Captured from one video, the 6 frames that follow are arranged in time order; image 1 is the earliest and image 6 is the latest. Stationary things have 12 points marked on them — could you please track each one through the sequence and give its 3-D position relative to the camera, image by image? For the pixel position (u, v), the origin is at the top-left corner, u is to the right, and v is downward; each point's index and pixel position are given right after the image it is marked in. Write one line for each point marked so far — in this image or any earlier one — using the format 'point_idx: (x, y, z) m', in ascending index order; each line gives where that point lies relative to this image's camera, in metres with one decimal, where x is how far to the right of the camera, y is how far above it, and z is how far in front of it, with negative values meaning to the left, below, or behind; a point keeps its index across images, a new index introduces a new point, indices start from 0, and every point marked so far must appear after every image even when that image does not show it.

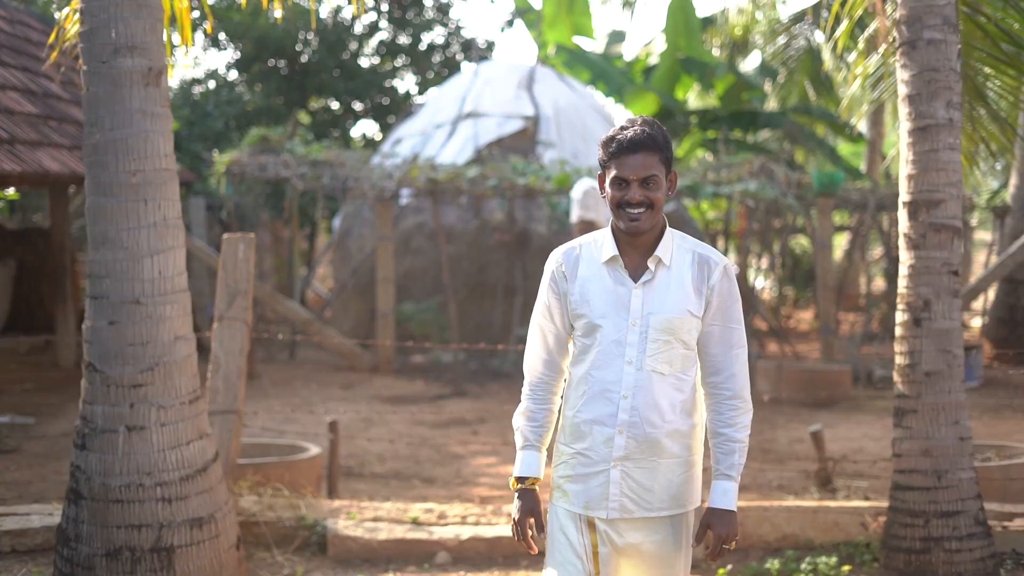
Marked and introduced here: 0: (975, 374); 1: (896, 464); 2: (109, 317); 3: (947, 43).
0: (+4.3, -0.8, +9.2) m
1: (+1.6, -0.7, +4.0) m
2: (-1.5, -0.1, +3.5) m
3: (+1.7, +1.0, +3.9) m
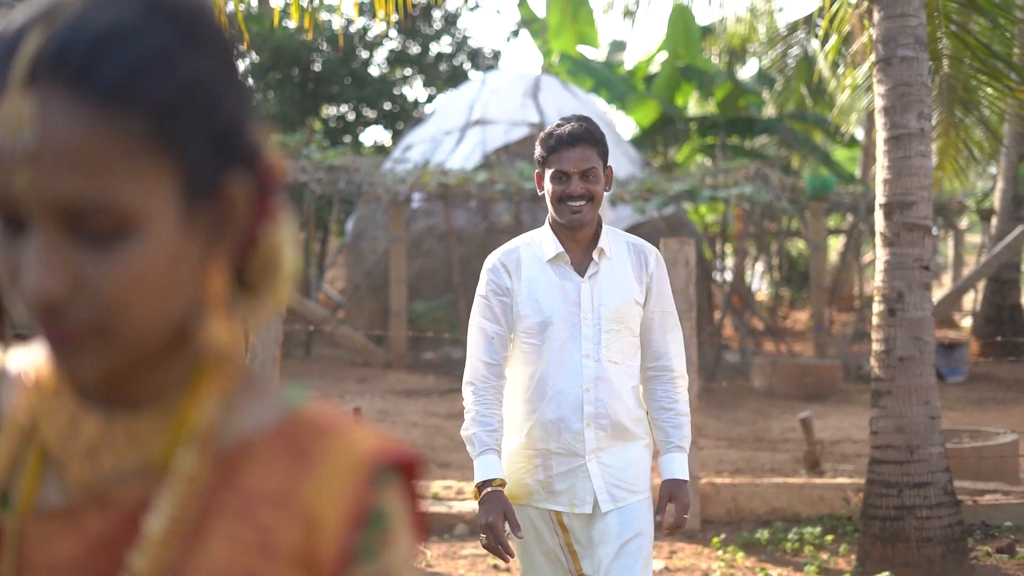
0: (+4.4, -0.8, +9.6) m
1: (+1.6, -0.7, +4.4) m
2: (-1.4, -0.1, +4.0) m
3: (+1.8, +1.0, +4.3) m
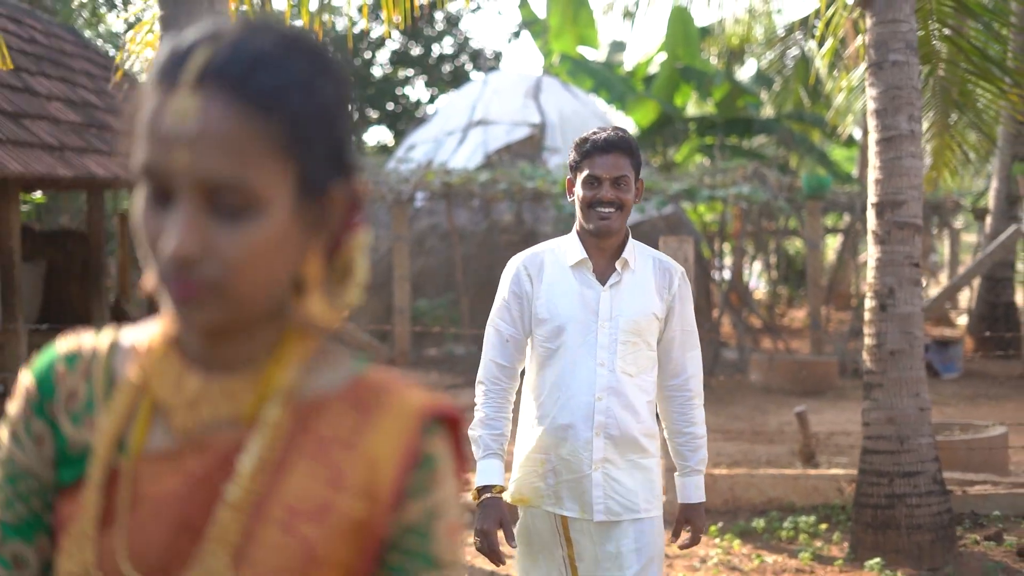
0: (+4.4, -0.8, +9.7) m
1: (+1.7, -0.7, +4.6) m
2: (-1.4, -0.1, +4.1) m
3: (+1.8, +1.0, +4.5) m
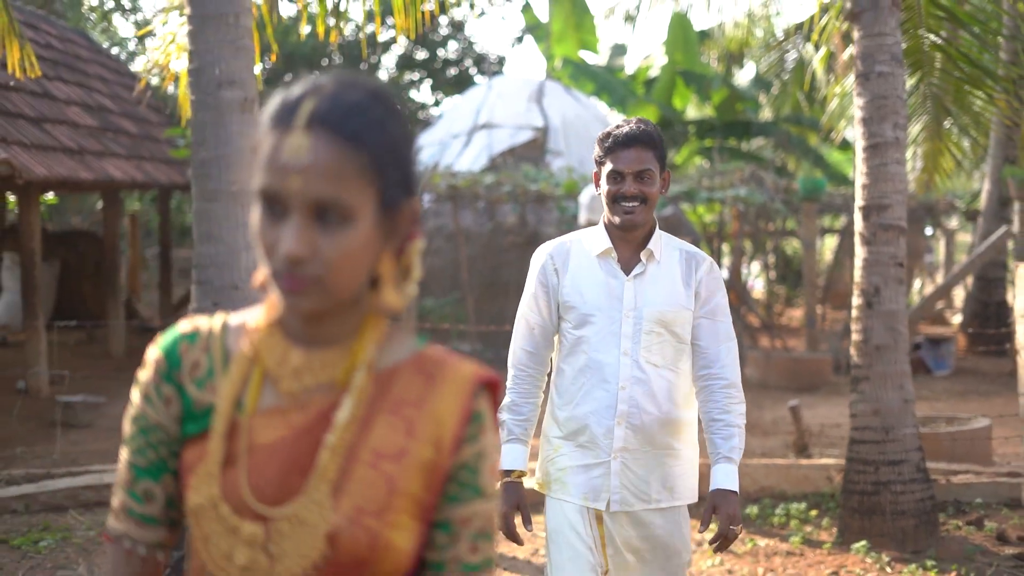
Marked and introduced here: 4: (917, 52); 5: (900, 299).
0: (+4.4, -0.8, +10.0) m
1: (+1.7, -0.7, +4.8) m
2: (-1.3, 0.0, +4.4) m
3: (+1.8, +1.0, +4.8) m
4: (+2.7, +1.6, +6.6) m
5: (+1.9, -0.1, +4.7) m
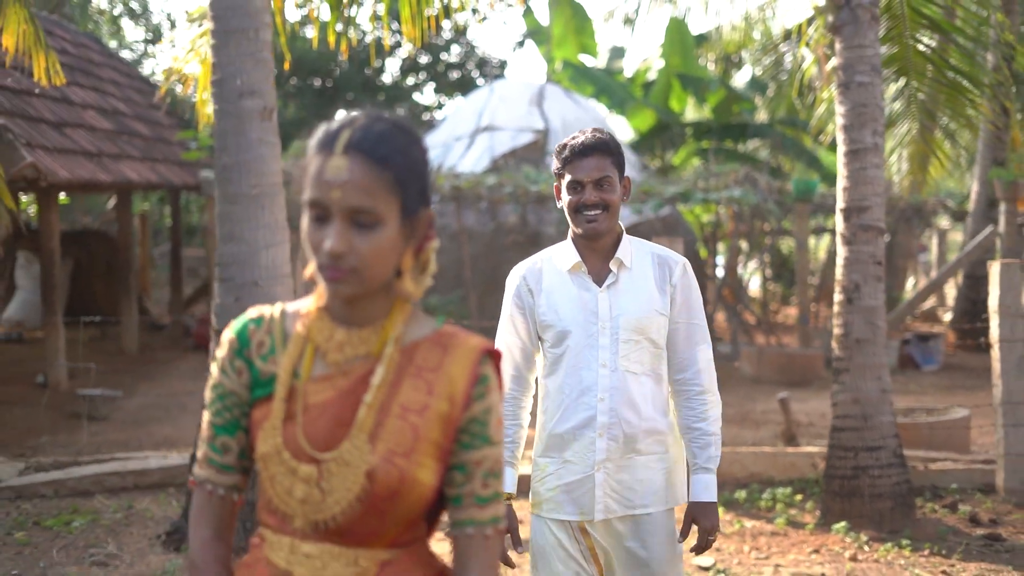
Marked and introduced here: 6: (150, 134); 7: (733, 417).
0: (+4.4, -0.7, +10.3) m
1: (+1.7, -0.6, +5.2) m
2: (-1.3, 0.0, +4.7) m
3: (+1.9, +1.0, +5.1) m
4: (+2.7, +1.6, +6.9) m
5: (+1.9, 0.0, +5.1) m
6: (-3.8, +1.6, +10.3) m
7: (+1.7, -1.0, +7.6) m
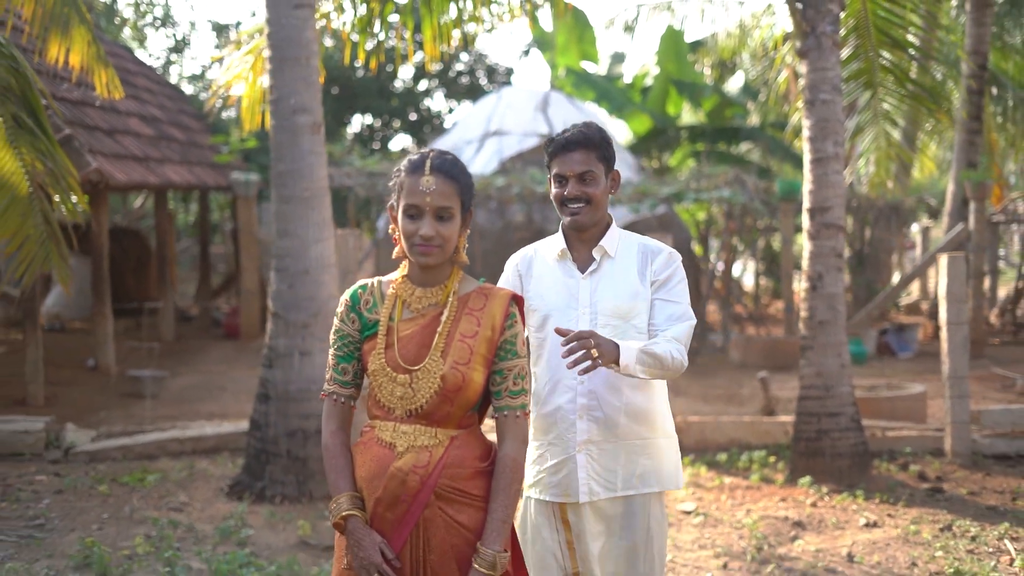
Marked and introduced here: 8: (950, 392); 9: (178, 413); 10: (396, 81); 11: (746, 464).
0: (+4.5, -0.7, +11.1) m
1: (+1.8, -0.6, +6.0) m
2: (-1.3, 0.0, +5.5) m
3: (+1.9, +1.1, +5.9) m
4: (+2.8, +1.7, +7.7) m
5: (+2.0, 0.0, +5.9) m
6: (-3.7, +1.7, +11.1) m
7: (+1.8, -0.9, +8.5) m
8: (+2.8, -0.7, +6.2) m
9: (-2.7, -1.0, +7.9) m
10: (-1.9, +3.3, +15.8) m
11: (+1.5, -1.1, +6.2) m
